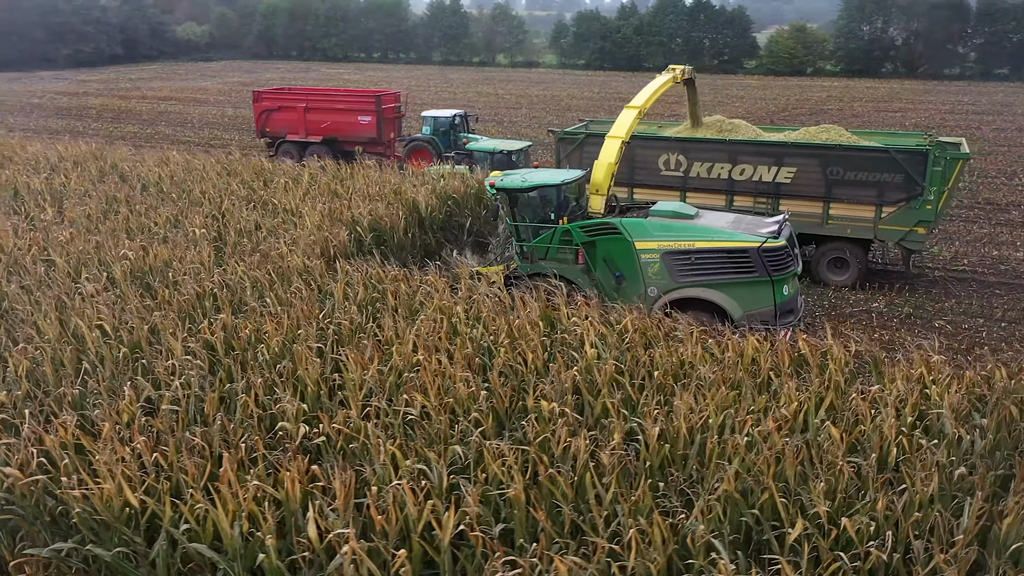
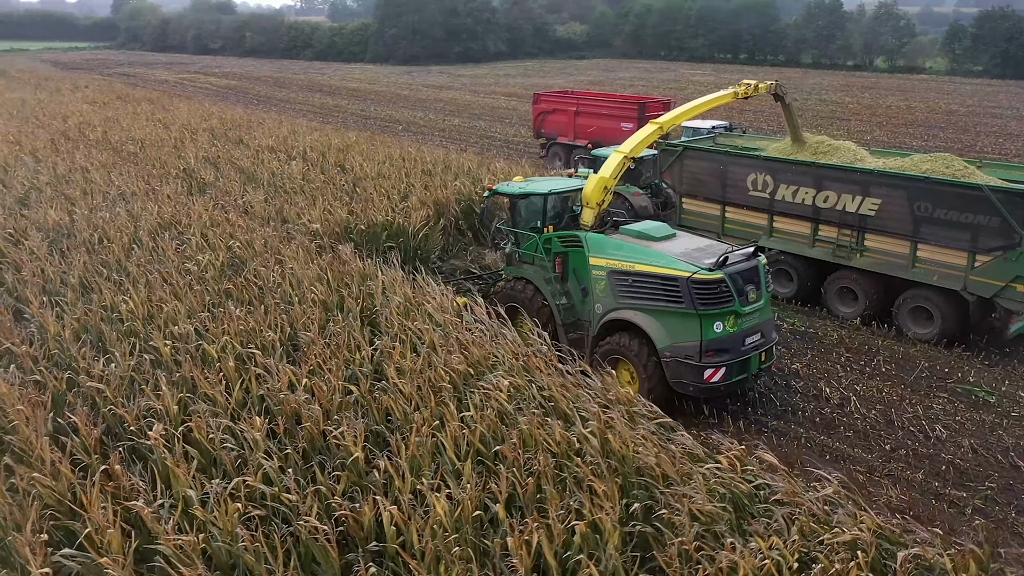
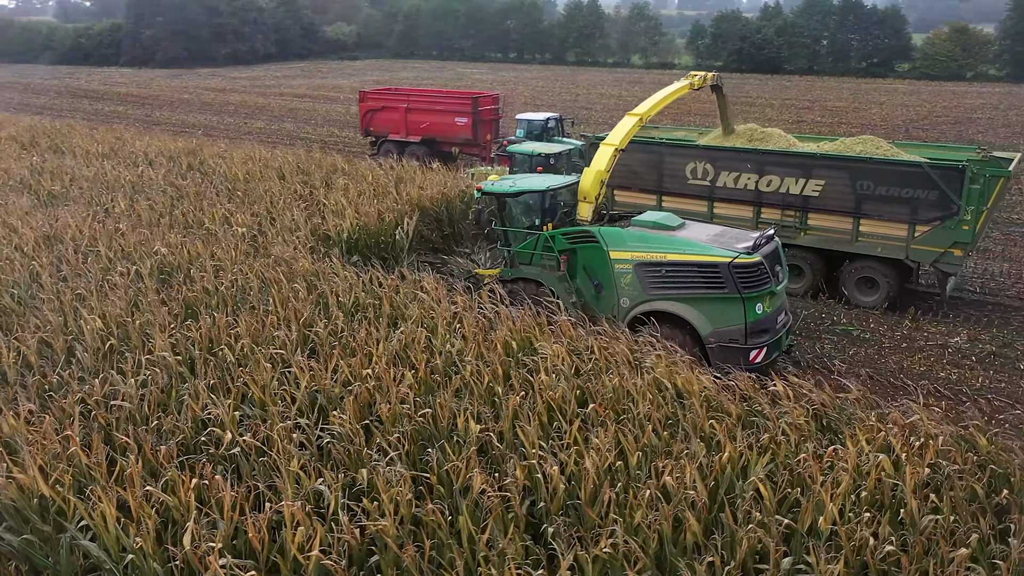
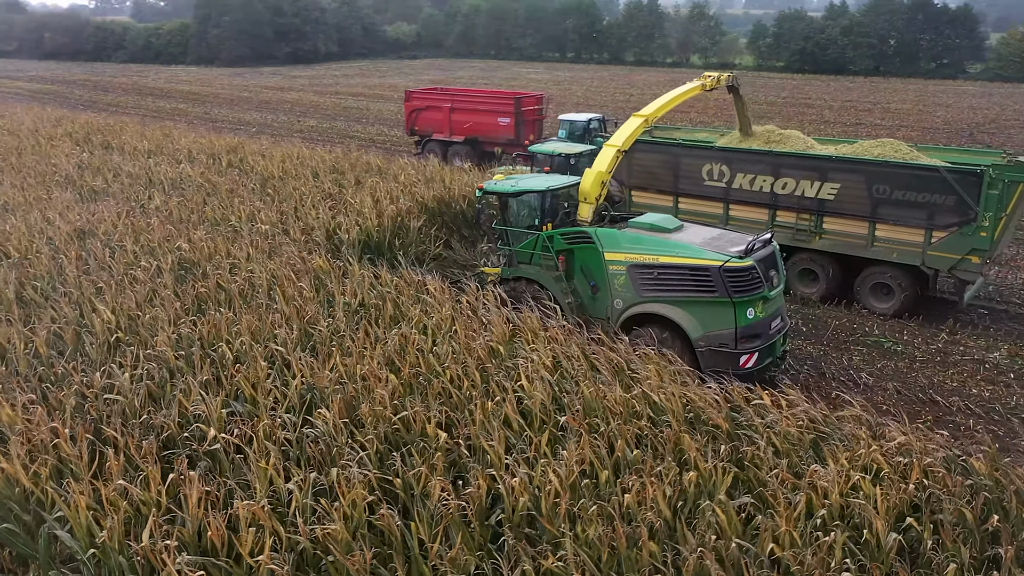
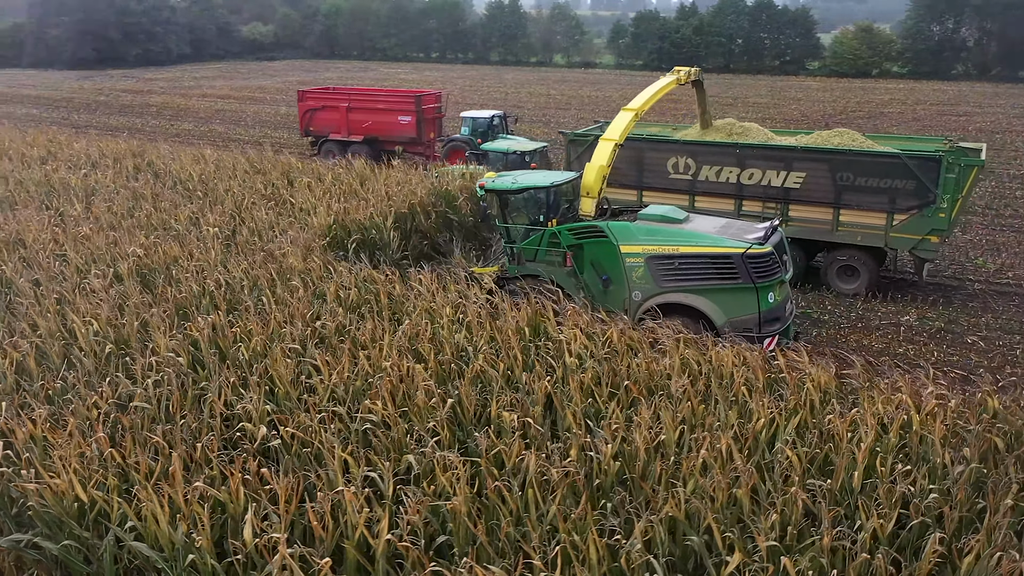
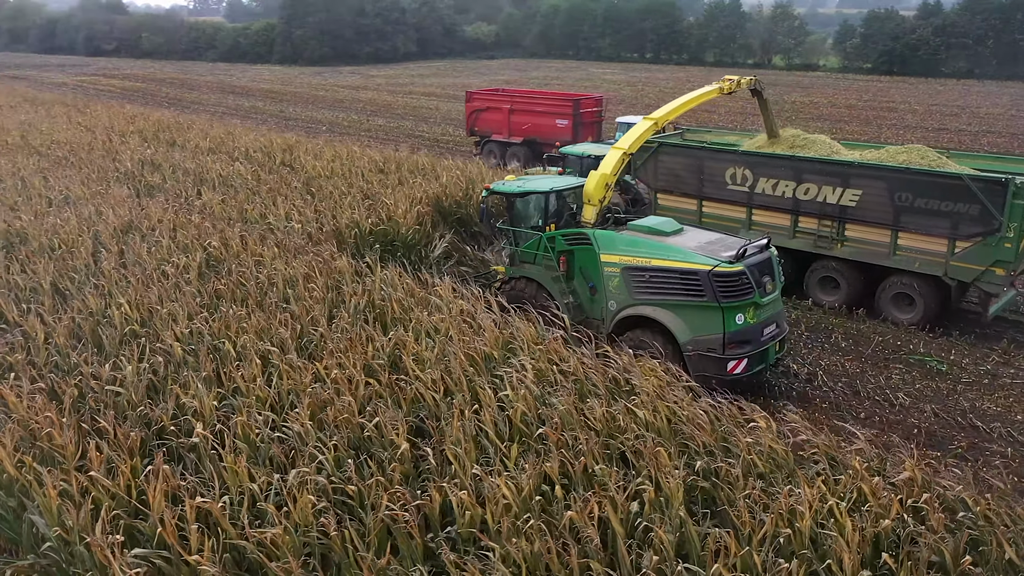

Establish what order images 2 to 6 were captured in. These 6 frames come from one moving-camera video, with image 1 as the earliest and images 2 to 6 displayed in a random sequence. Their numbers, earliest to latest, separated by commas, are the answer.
5, 3, 4, 6, 2
